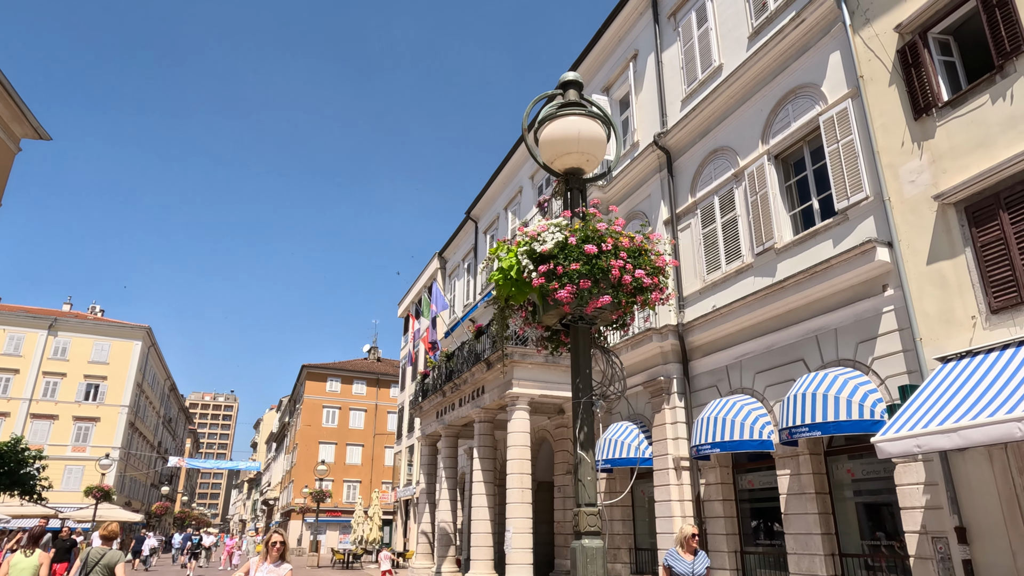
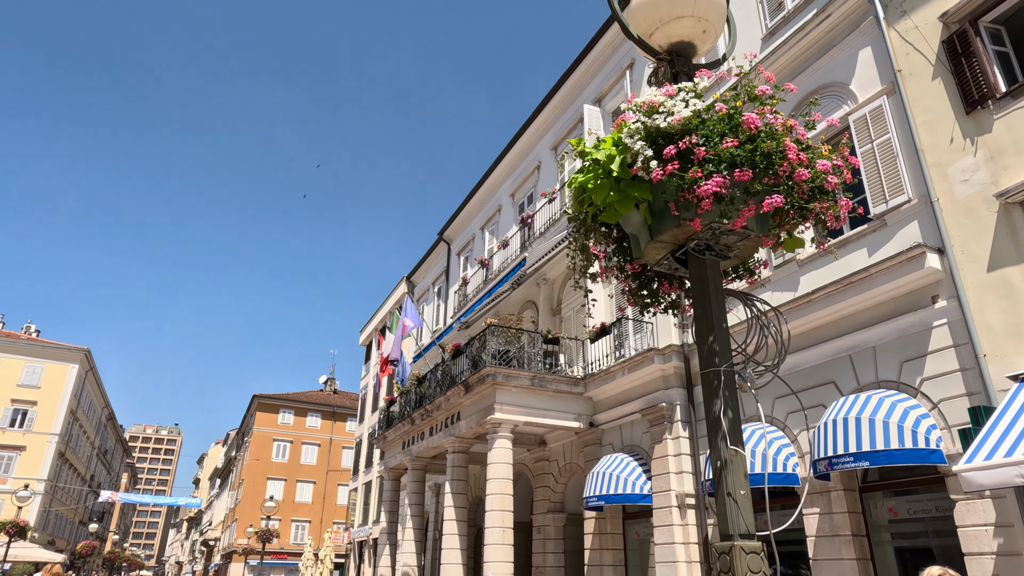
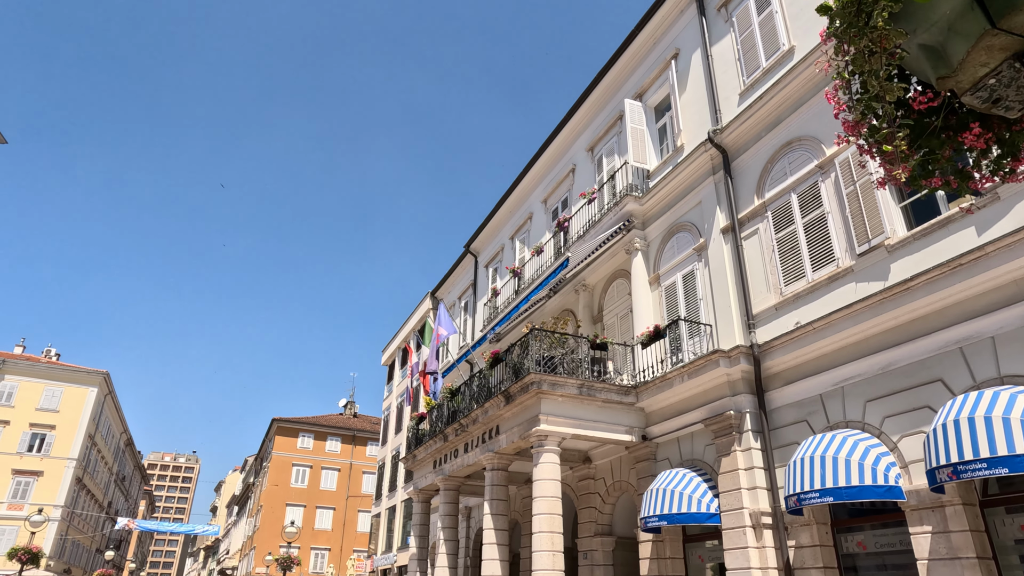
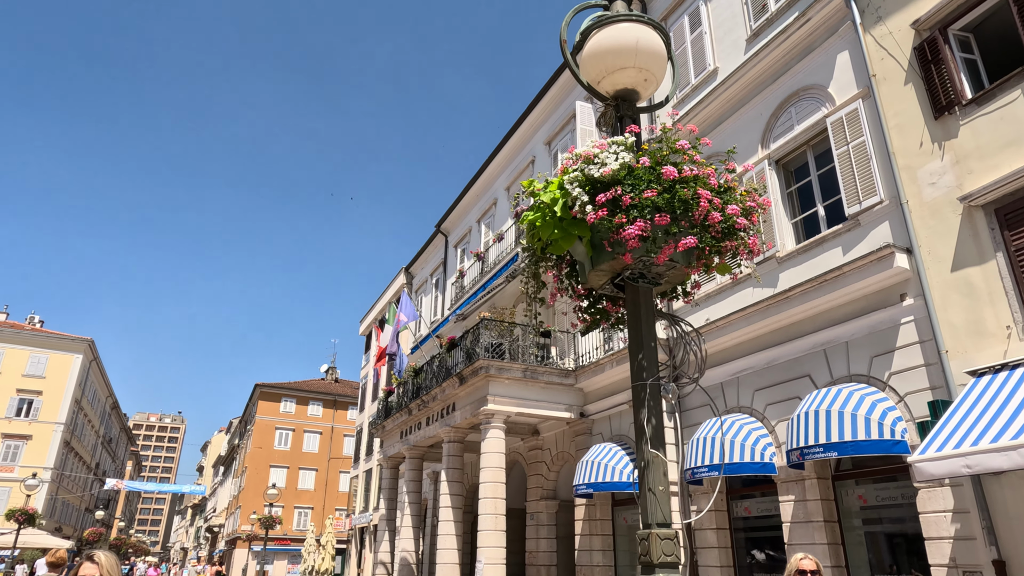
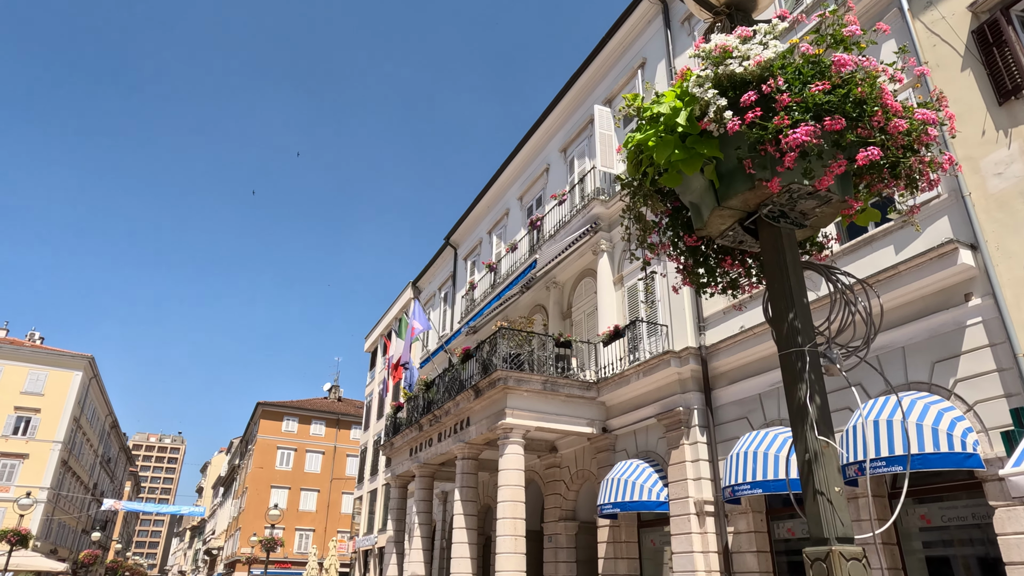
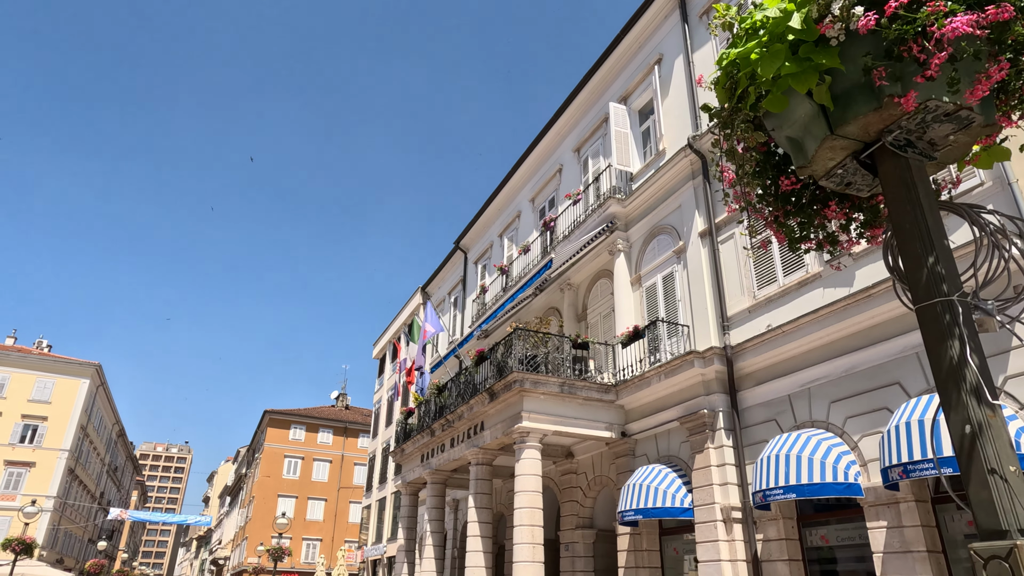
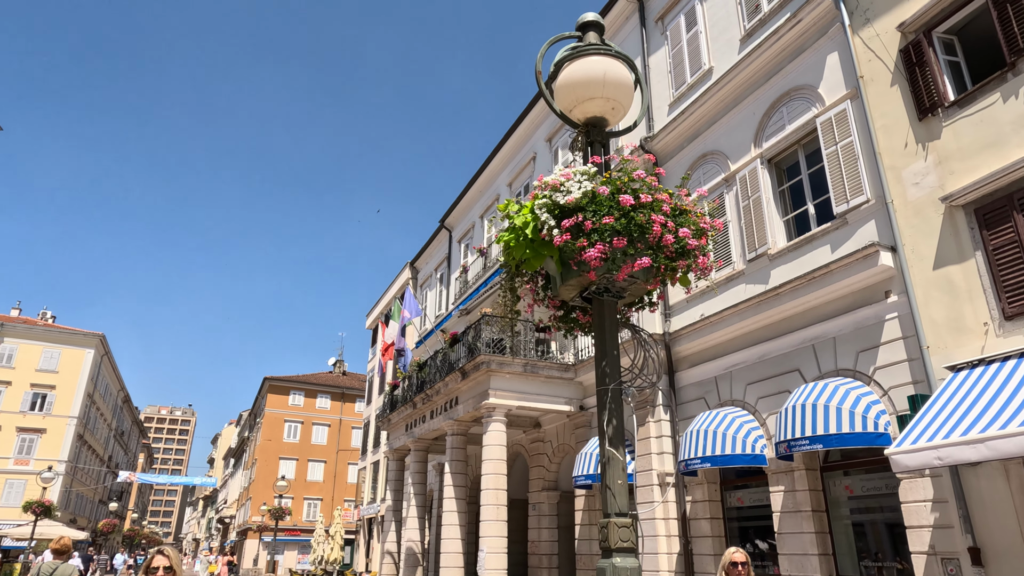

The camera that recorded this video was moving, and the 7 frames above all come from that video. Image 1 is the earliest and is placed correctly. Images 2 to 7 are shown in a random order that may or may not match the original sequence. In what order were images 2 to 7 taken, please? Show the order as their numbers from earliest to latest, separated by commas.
7, 4, 2, 5, 6, 3
